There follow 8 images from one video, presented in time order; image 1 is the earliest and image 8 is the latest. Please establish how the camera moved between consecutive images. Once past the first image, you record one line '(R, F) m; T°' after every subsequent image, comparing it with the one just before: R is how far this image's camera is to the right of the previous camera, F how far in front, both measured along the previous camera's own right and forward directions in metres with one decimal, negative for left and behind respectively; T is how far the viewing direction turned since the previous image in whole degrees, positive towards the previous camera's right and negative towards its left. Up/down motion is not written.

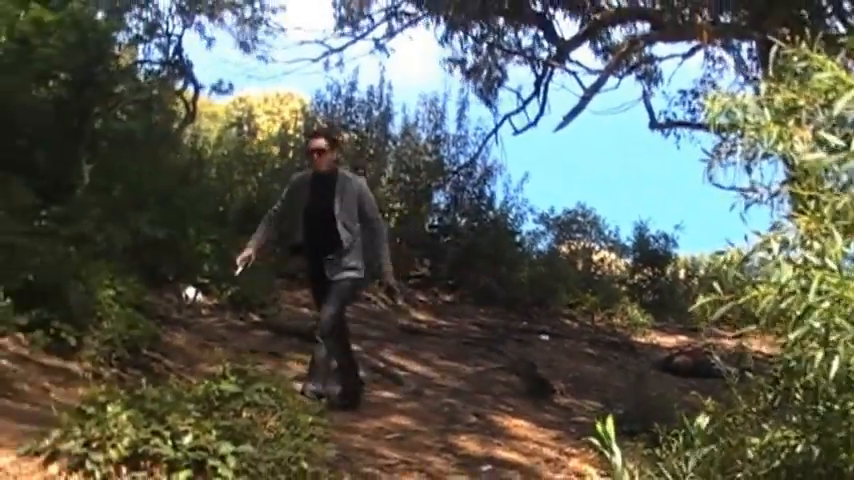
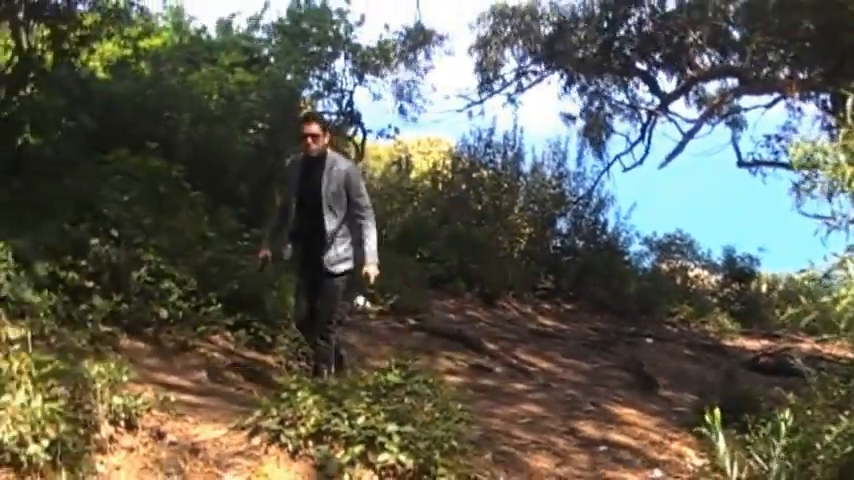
(-0.1, -0.5) m; -3°
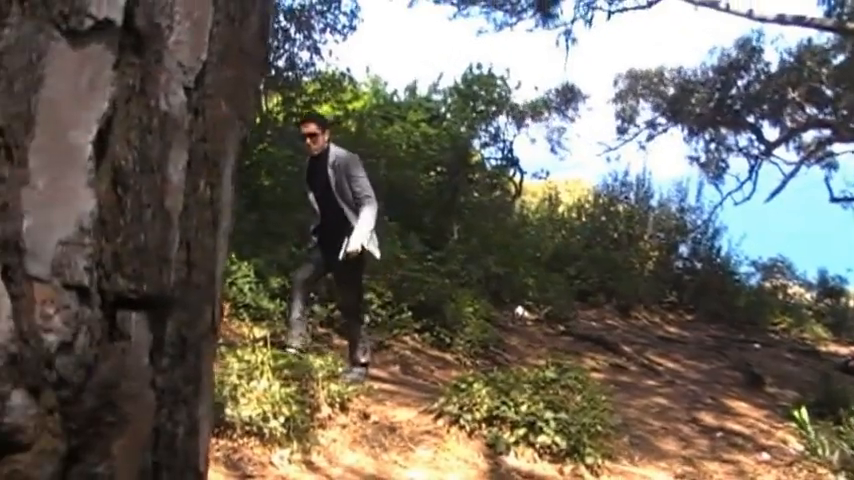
(-0.2, -0.7) m; -3°
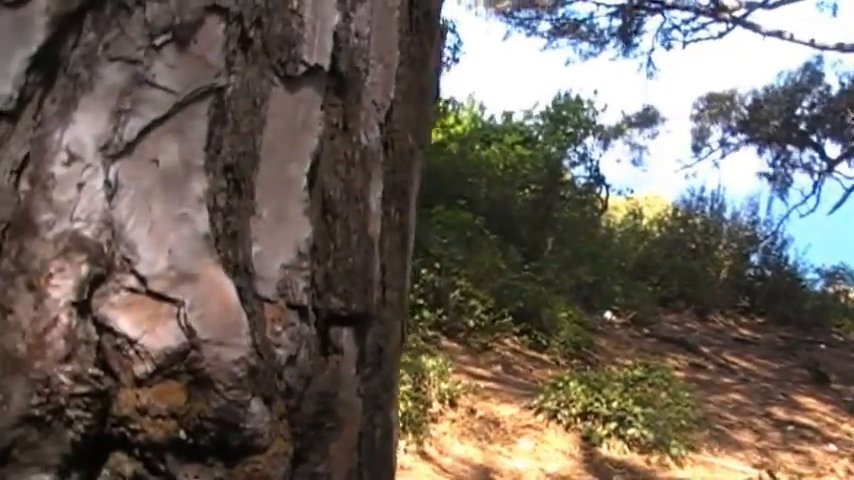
(-0.3, -0.3) m; +1°
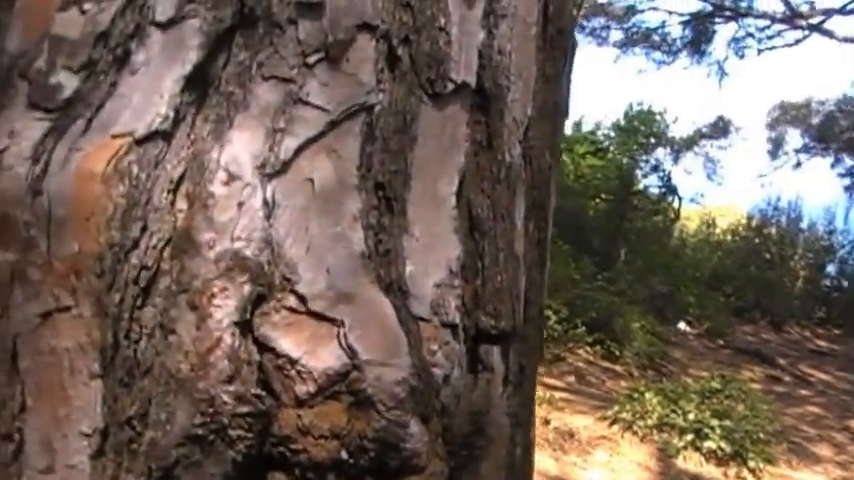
(-0.3, 0.0) m; +1°
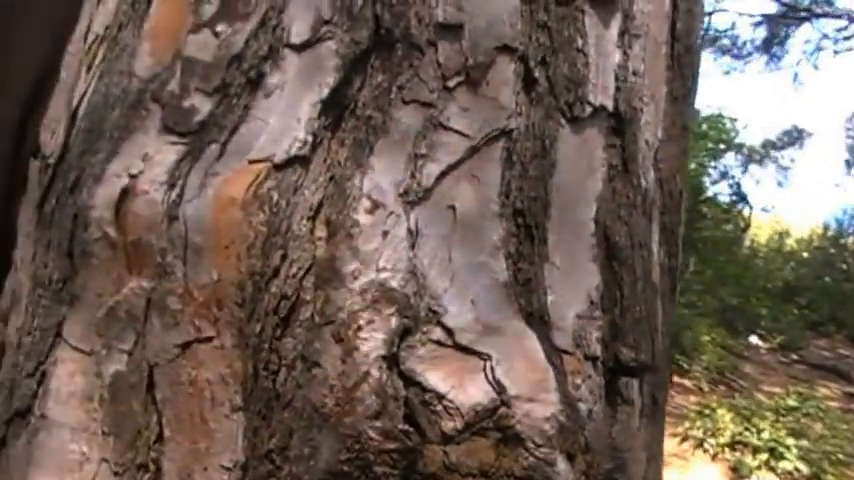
(-0.2, +0.1) m; 0°
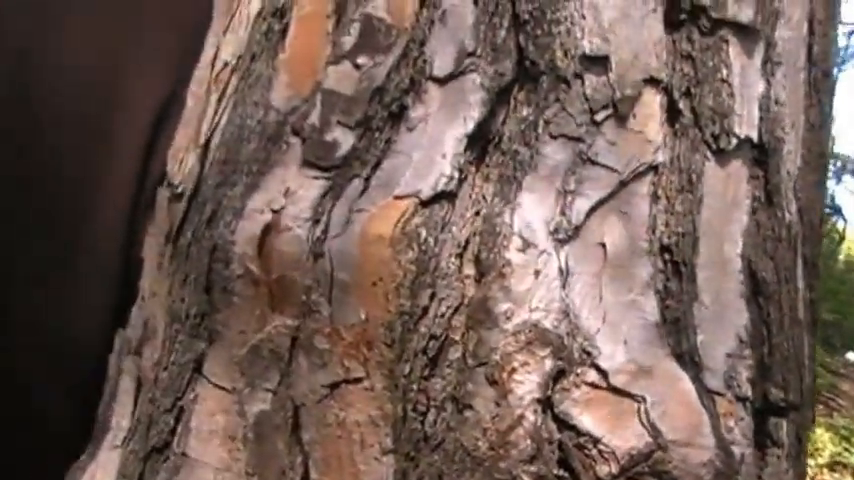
(-0.2, 0.0) m; -2°
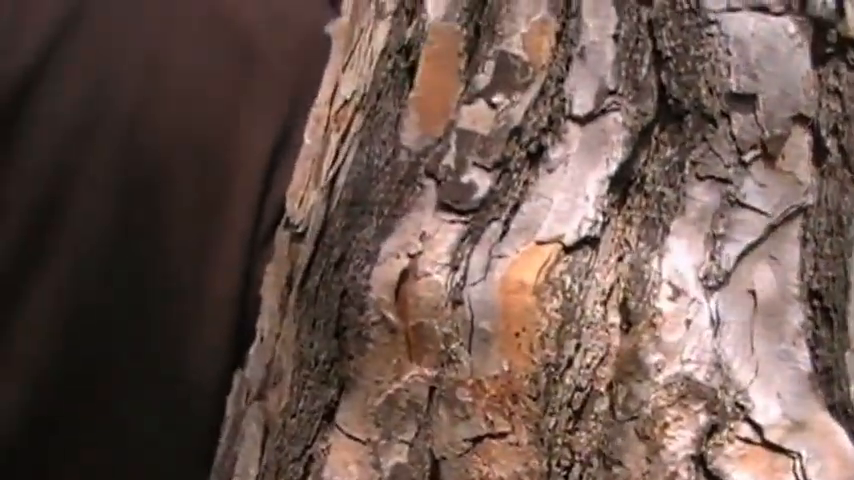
(-0.2, +0.1) m; -2°
